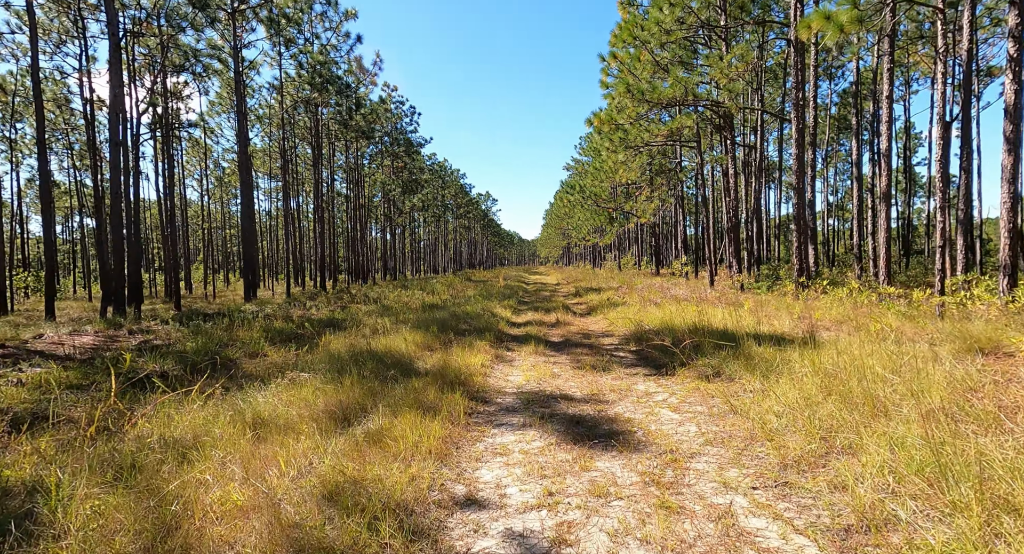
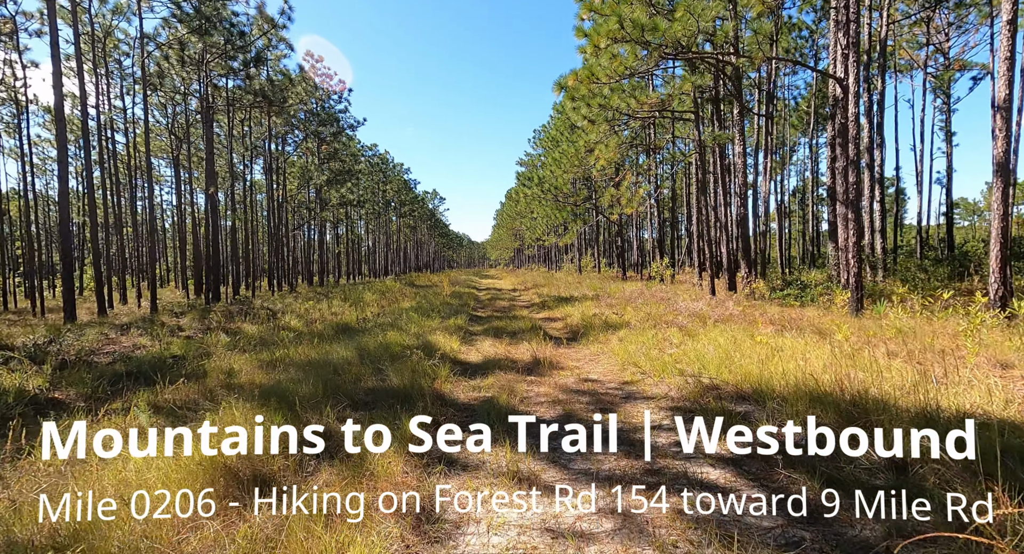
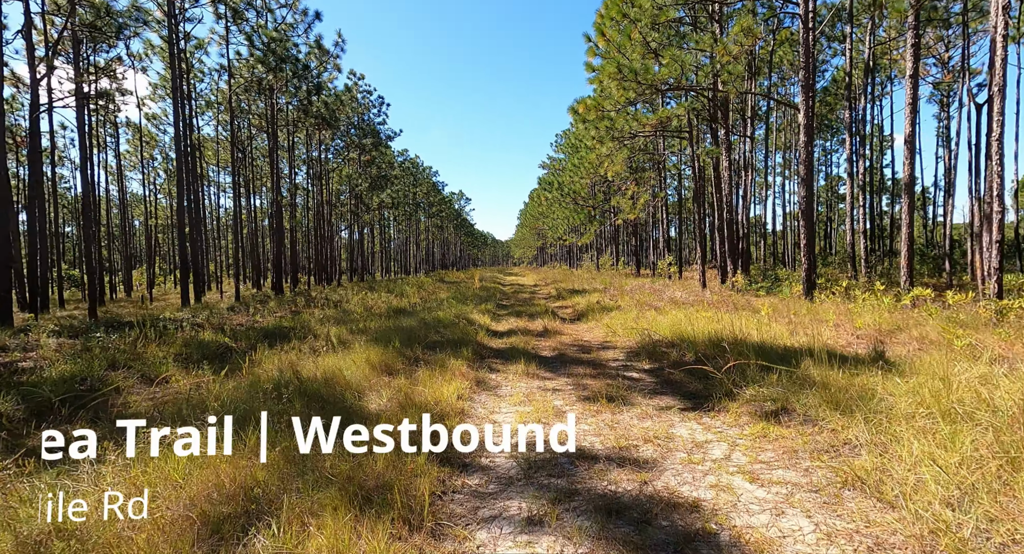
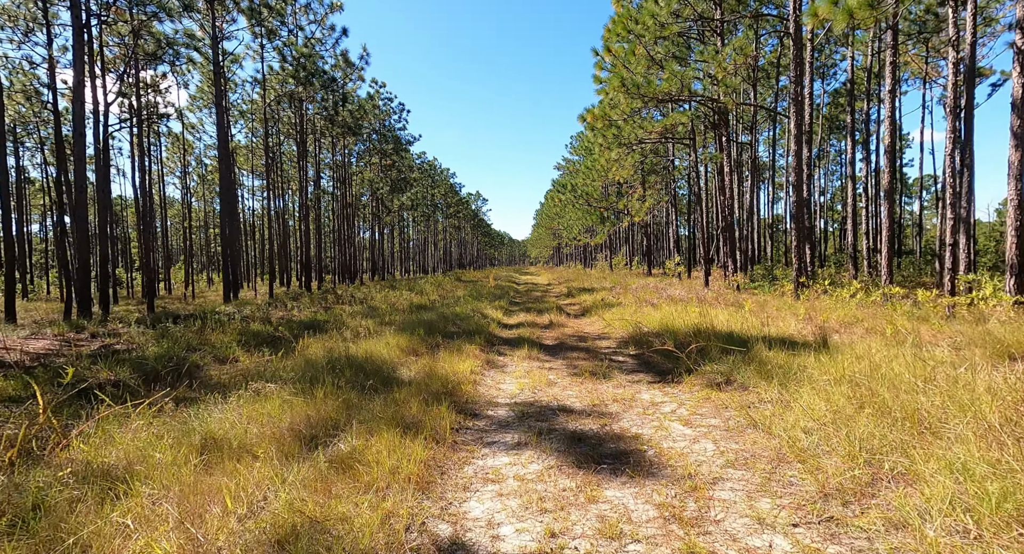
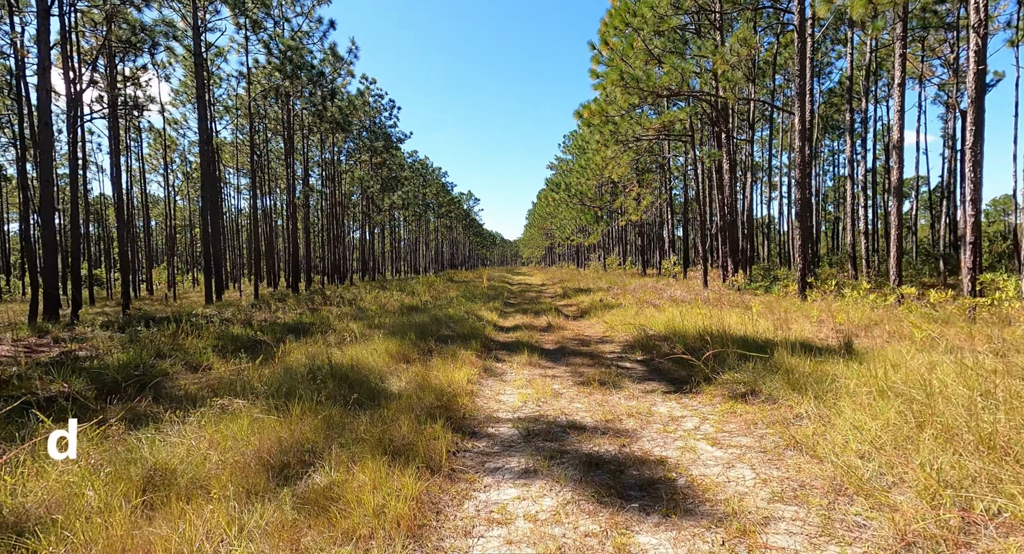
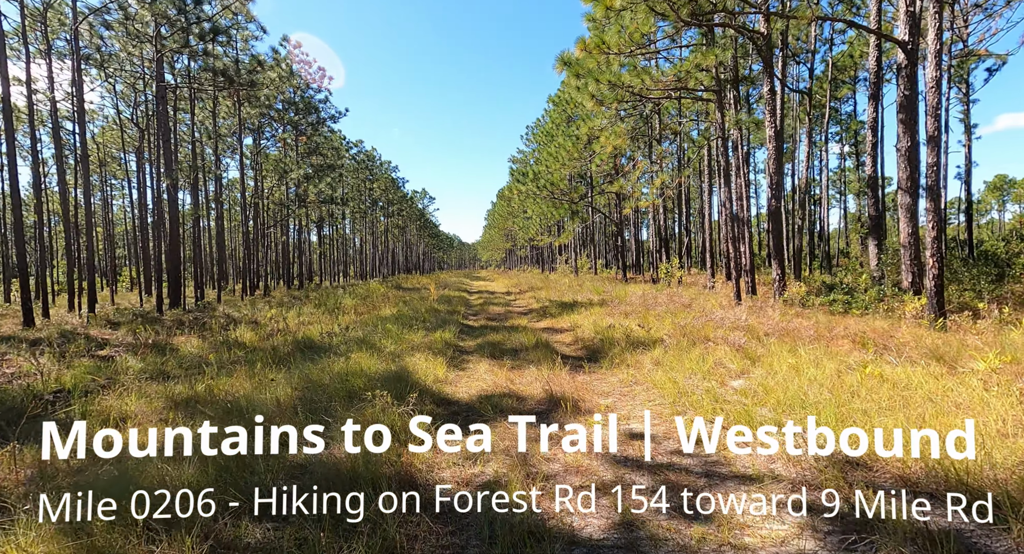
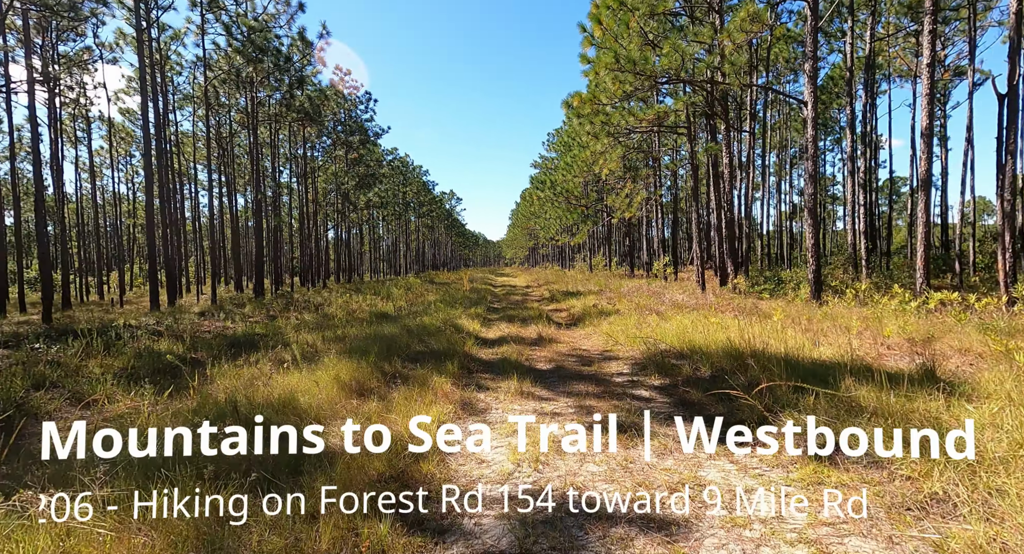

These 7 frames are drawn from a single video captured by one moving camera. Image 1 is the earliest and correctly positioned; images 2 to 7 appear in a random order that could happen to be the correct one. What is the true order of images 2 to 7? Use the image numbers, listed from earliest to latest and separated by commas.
4, 5, 3, 7, 2, 6
